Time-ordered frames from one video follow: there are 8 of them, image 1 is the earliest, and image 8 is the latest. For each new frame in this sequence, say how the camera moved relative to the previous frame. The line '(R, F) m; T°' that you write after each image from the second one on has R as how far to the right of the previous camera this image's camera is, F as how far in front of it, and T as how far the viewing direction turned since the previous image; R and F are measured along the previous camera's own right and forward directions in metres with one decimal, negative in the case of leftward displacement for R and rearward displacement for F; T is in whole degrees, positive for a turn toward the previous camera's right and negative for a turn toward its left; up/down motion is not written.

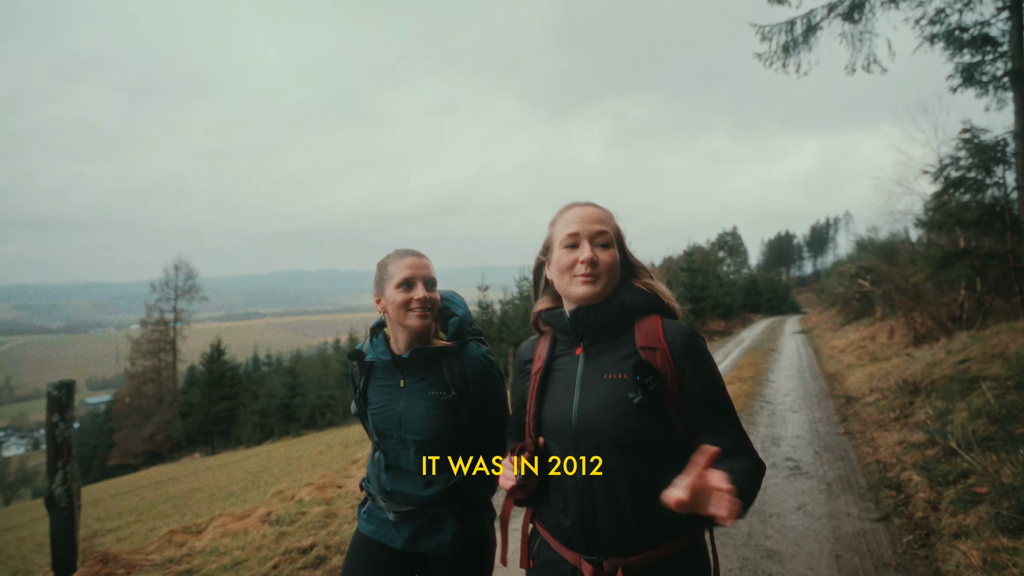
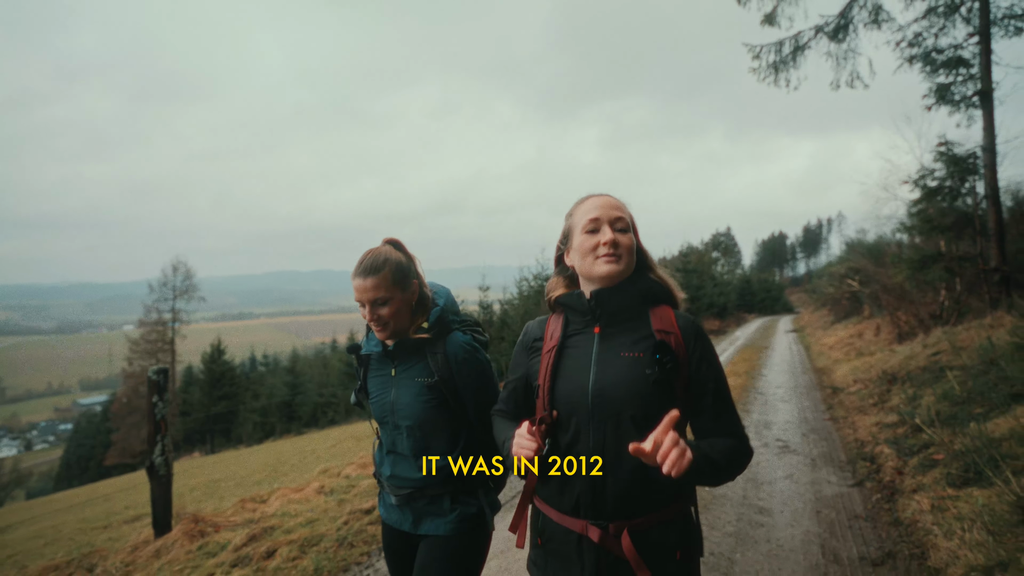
(-0.4, -0.8) m; +1°
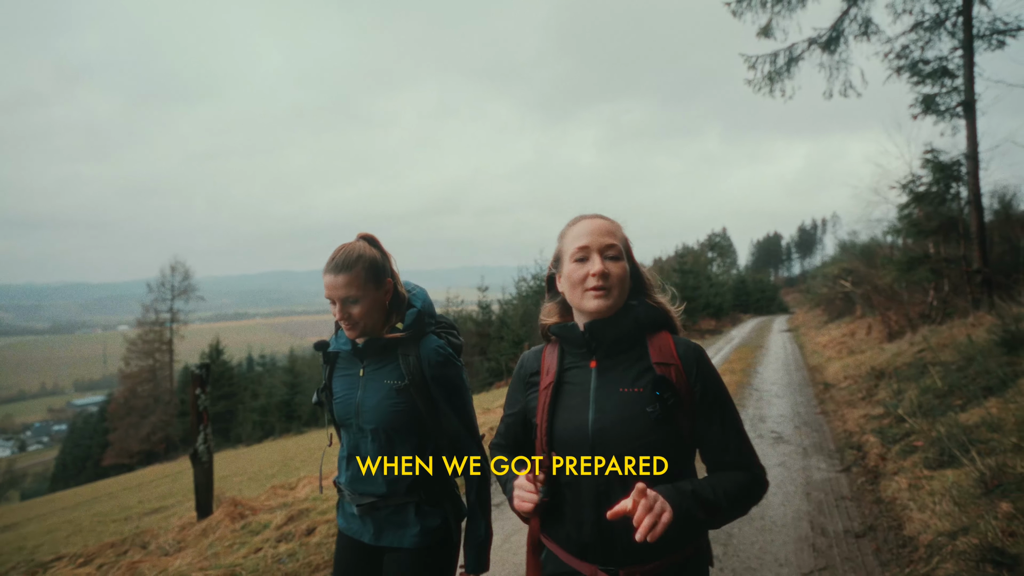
(-0.2, -0.4) m; 0°
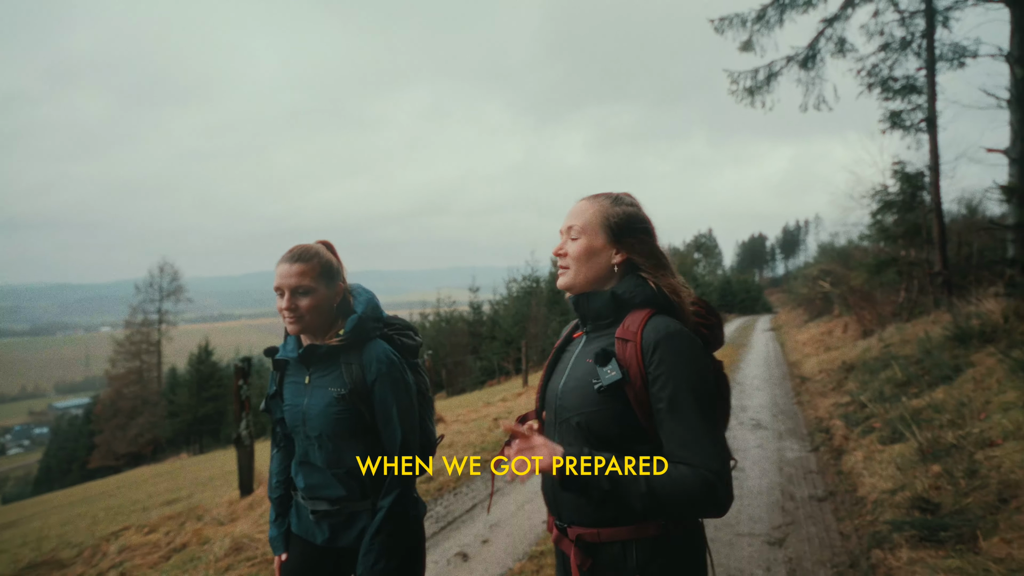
(-0.3, -0.7) m; +1°
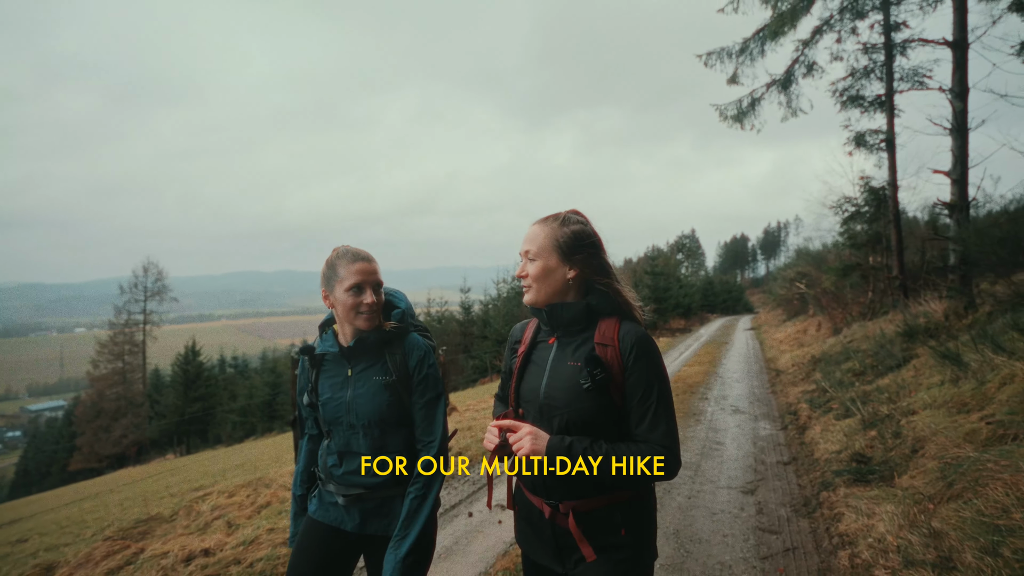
(-0.5, -1.1) m; +2°
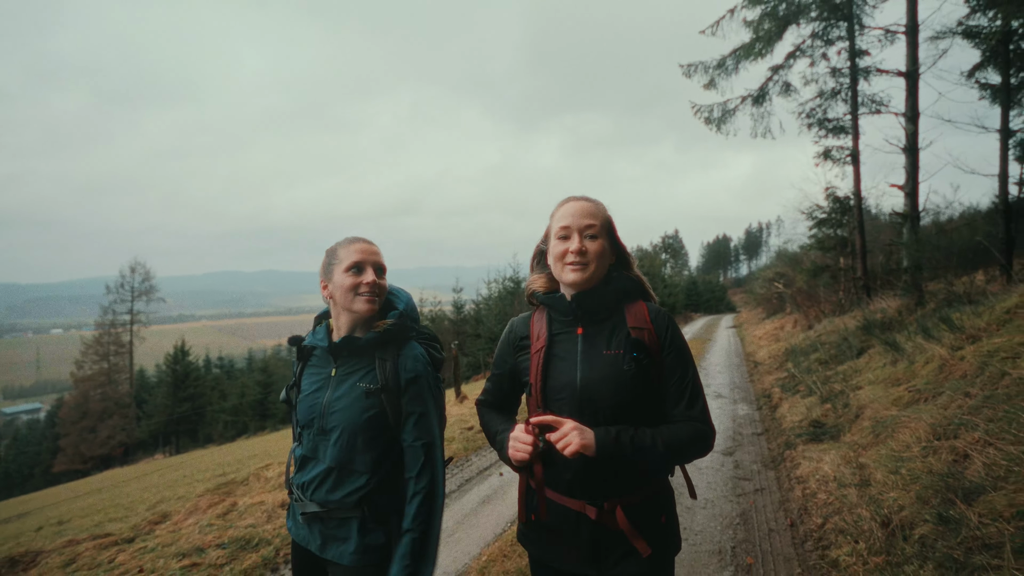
(-0.5, -1.1) m; +2°
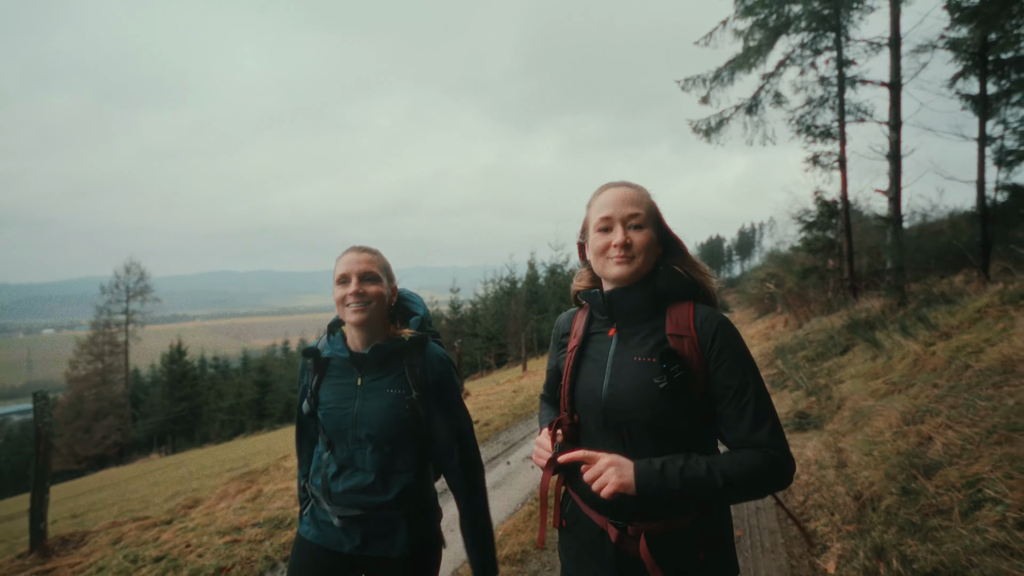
(-0.2, -0.4) m; +1°
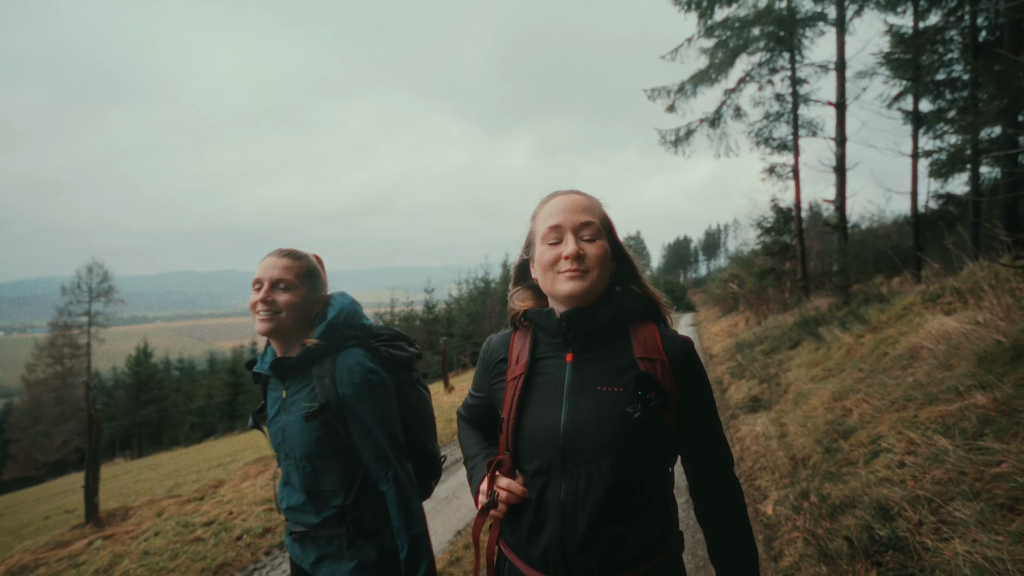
(-0.3, -0.8) m; +3°
